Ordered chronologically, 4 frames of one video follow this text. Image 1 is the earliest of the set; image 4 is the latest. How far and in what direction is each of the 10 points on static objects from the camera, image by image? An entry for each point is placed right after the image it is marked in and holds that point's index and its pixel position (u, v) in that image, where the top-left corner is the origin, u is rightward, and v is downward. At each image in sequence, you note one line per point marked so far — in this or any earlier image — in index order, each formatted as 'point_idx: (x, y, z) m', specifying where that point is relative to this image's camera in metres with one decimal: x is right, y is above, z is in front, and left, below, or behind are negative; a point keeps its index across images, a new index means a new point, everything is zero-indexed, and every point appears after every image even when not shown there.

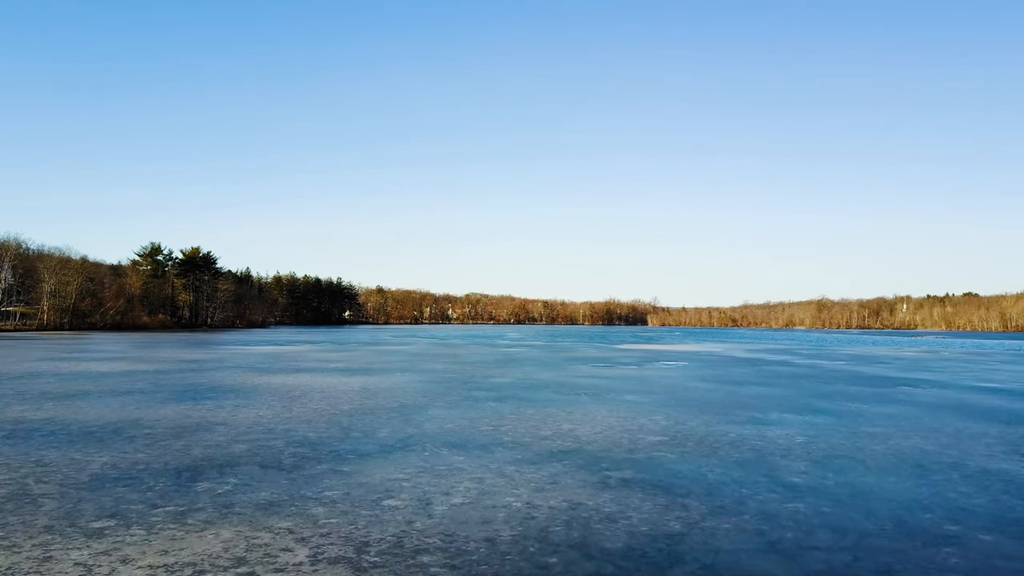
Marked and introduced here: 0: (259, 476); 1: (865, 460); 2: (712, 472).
0: (-3.6, -2.6, +9.5) m
1: (+5.7, -2.8, +10.9) m
2: (+2.9, -2.7, +10.0) m
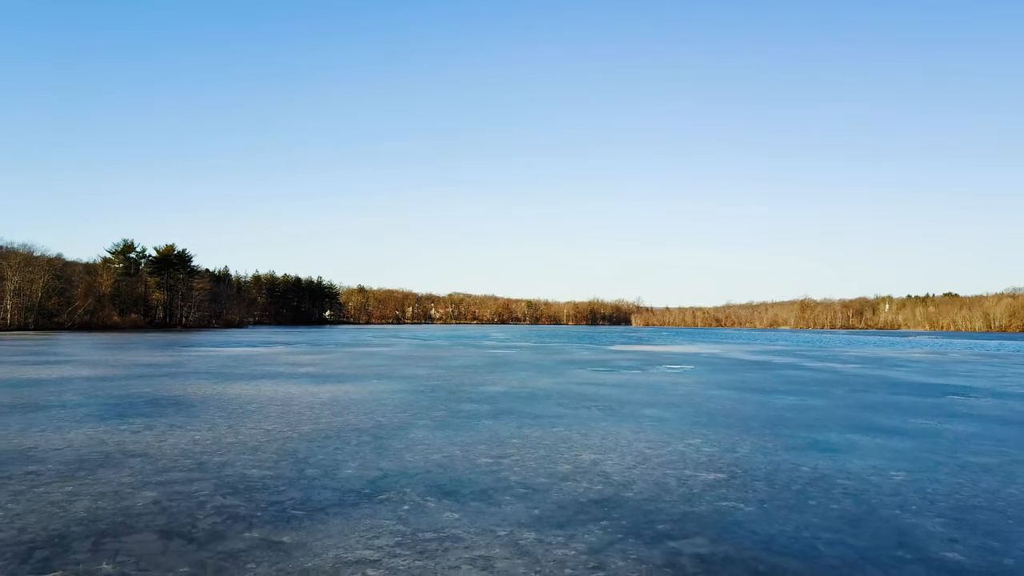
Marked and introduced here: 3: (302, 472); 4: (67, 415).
0: (-3.4, -2.5, +6.3) m
1: (+5.9, -2.6, +7.9) m
2: (+3.1, -2.6, +6.9) m
3: (-3.0, -2.7, +9.8) m
4: (-10.1, -2.9, +15.4) m
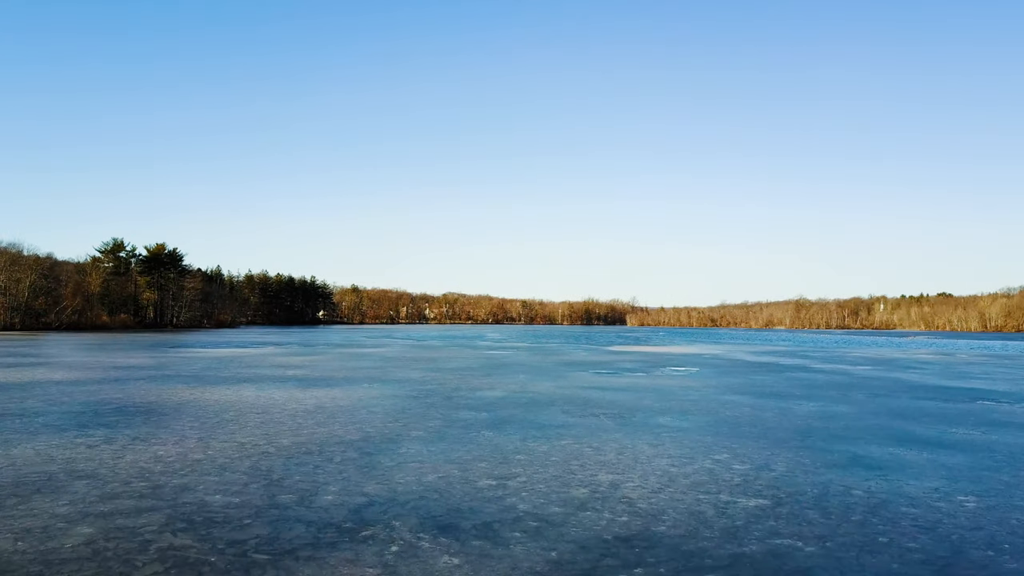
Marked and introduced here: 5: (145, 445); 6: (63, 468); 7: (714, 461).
0: (-3.2, -2.4, +4.8) m
1: (+6.0, -2.6, +6.5) m
2: (+3.3, -2.5, +5.5) m
3: (-2.9, -2.6, +8.4) m
4: (-10.0, -2.8, +13.9) m
5: (-6.4, -2.8, +11.9) m
6: (-6.6, -2.7, +10.1) m
7: (+3.3, -2.8, +10.8) m
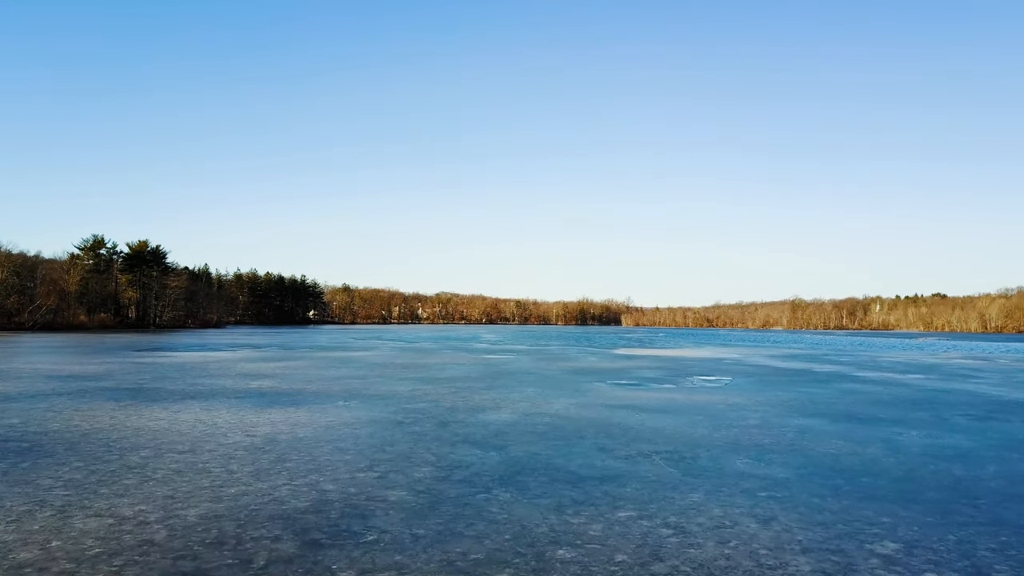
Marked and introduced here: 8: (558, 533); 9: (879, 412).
0: (-2.8, -2.3, +0.5) m
1: (+6.4, -2.5, +2.3) m
2: (+3.7, -2.4, +1.2) m
3: (-2.5, -2.5, +4.0) m
4: (-9.7, -2.7, +9.5) m
5: (-6.1, -2.6, +7.5) m
6: (-6.2, -2.5, +5.7) m
7: (+3.6, -2.6, +6.5) m
8: (+0.5, -2.6, +7.4) m
9: (+9.9, -3.3, +18.3) m
